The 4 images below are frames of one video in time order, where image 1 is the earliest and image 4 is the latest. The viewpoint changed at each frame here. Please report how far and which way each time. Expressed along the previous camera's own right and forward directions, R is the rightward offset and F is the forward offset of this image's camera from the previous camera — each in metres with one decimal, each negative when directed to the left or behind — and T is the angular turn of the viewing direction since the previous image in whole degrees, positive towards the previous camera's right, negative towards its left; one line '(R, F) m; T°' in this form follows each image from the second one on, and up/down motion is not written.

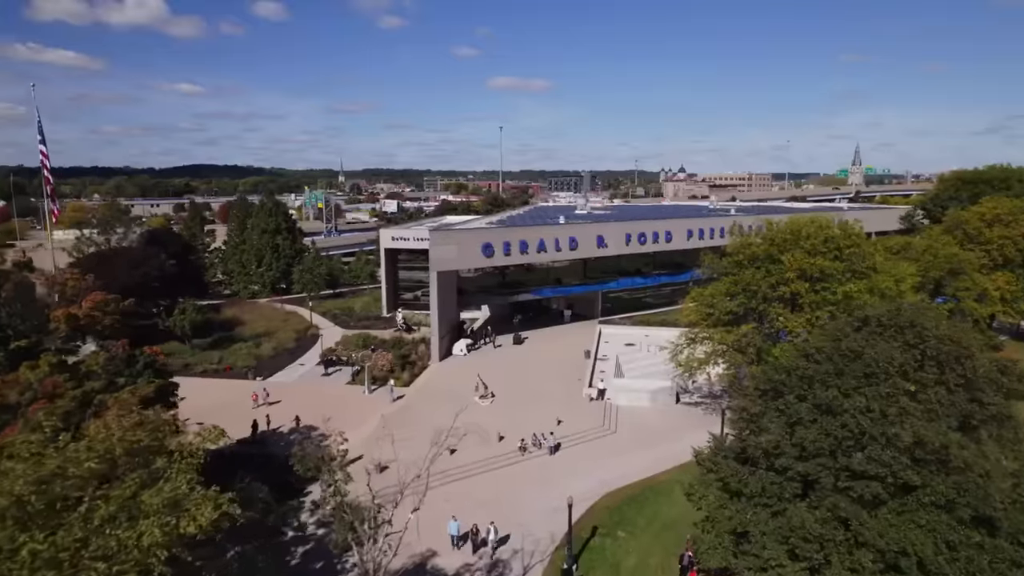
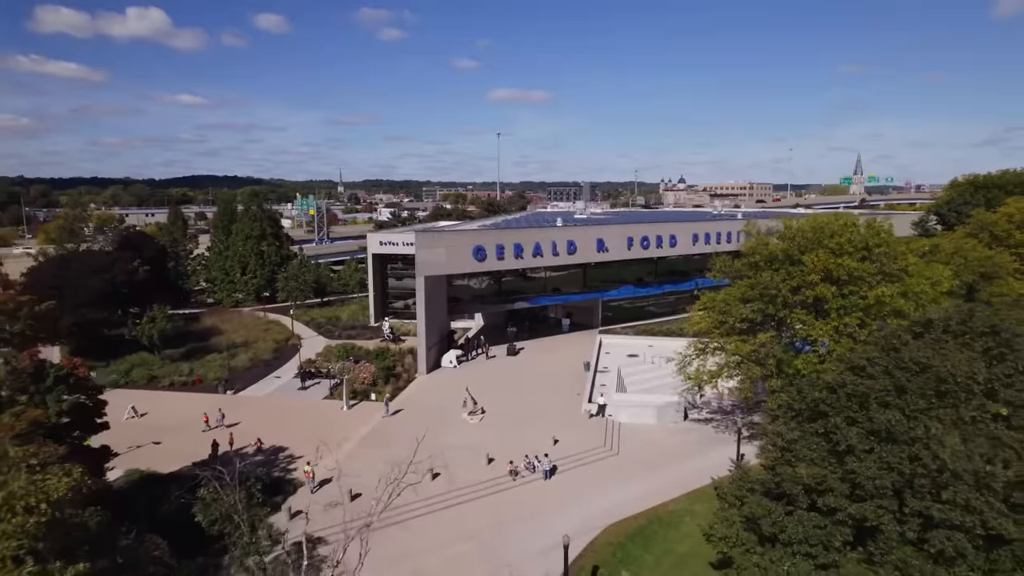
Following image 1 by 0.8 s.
(+0.3, +2.7) m; 0°
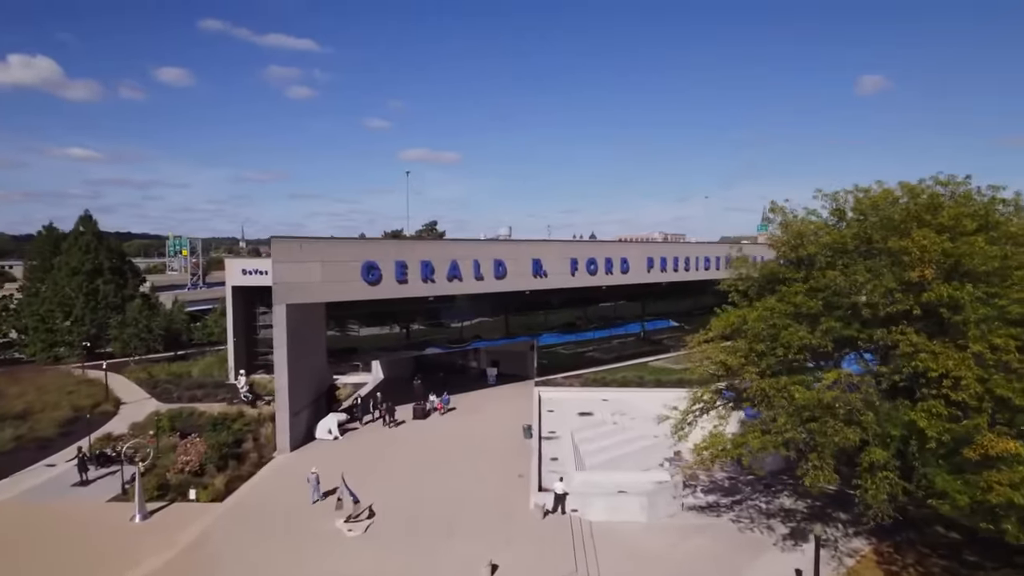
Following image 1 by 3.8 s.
(+0.2, +10.1) m; +7°
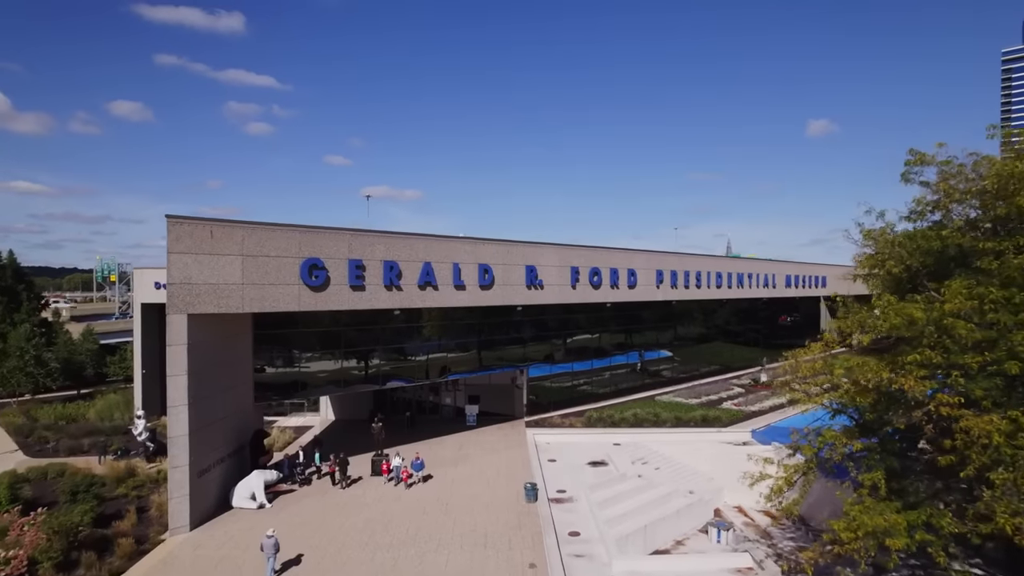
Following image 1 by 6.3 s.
(-1.0, +6.5) m; +3°
